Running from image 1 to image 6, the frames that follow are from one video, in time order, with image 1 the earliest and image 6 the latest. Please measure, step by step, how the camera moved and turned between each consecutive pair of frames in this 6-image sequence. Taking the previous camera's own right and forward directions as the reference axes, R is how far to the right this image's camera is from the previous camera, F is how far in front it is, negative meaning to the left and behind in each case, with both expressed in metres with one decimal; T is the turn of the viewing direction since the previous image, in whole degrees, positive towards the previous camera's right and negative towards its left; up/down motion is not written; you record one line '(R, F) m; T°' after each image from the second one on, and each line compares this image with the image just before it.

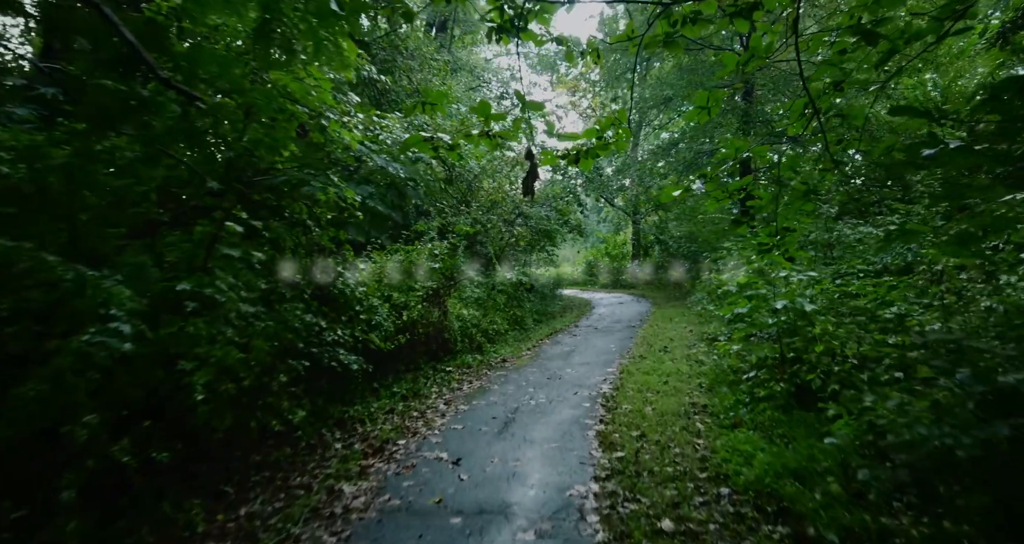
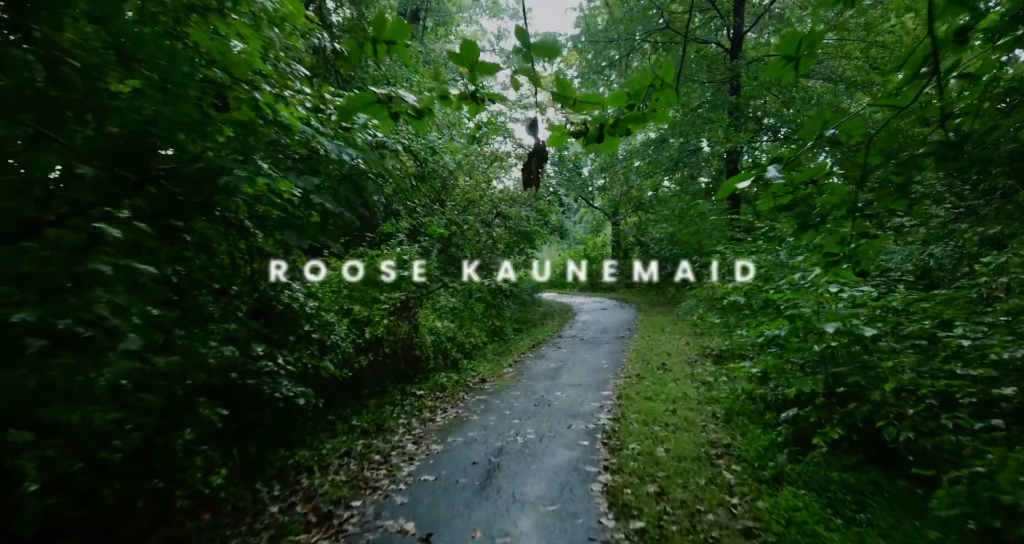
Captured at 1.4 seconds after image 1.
(-0.1, +1.0) m; +3°
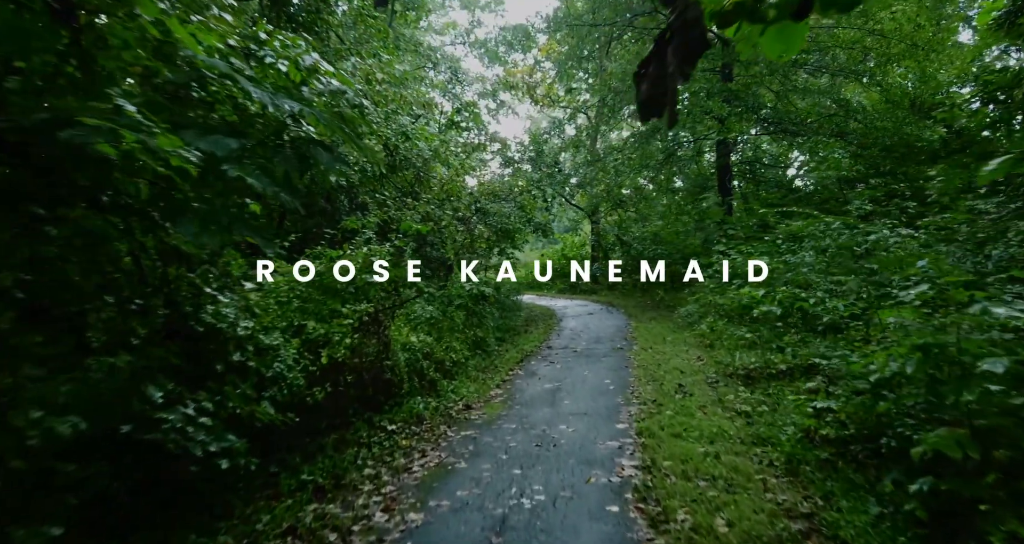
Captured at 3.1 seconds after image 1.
(-0.3, +1.3) m; +3°
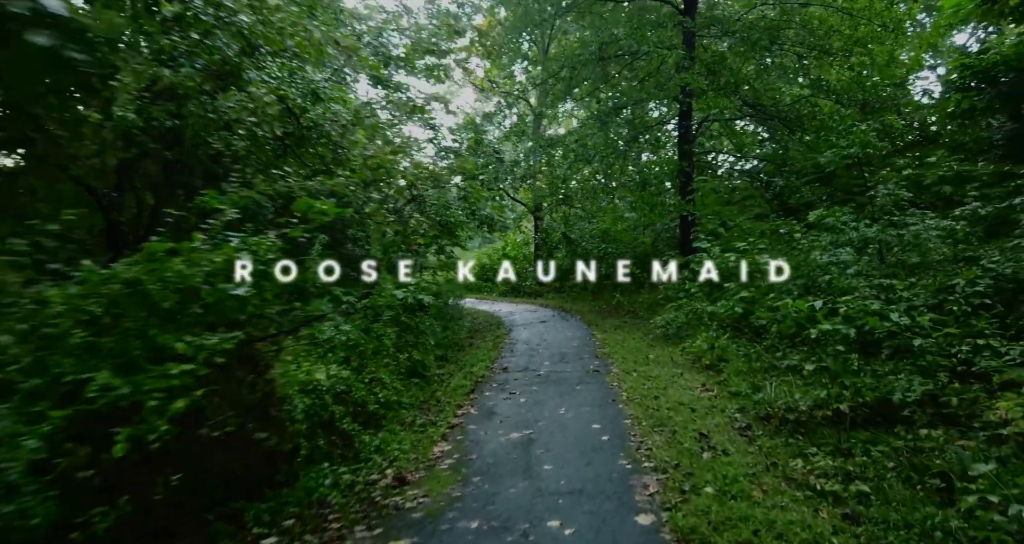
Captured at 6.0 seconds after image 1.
(-0.2, +2.2) m; +8°
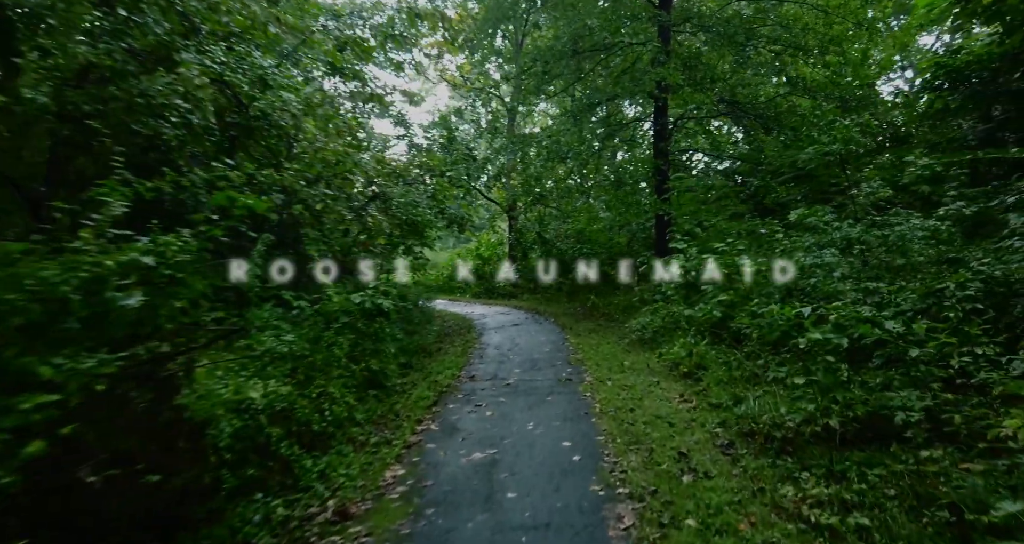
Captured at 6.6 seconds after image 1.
(+0.2, +0.5) m; +3°
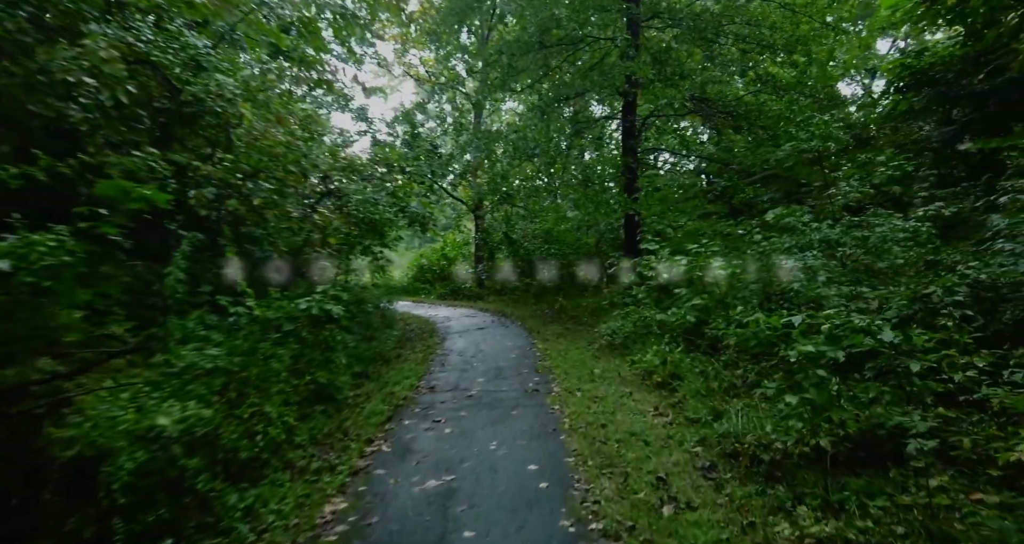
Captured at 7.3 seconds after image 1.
(+0.1, +0.5) m; +4°
